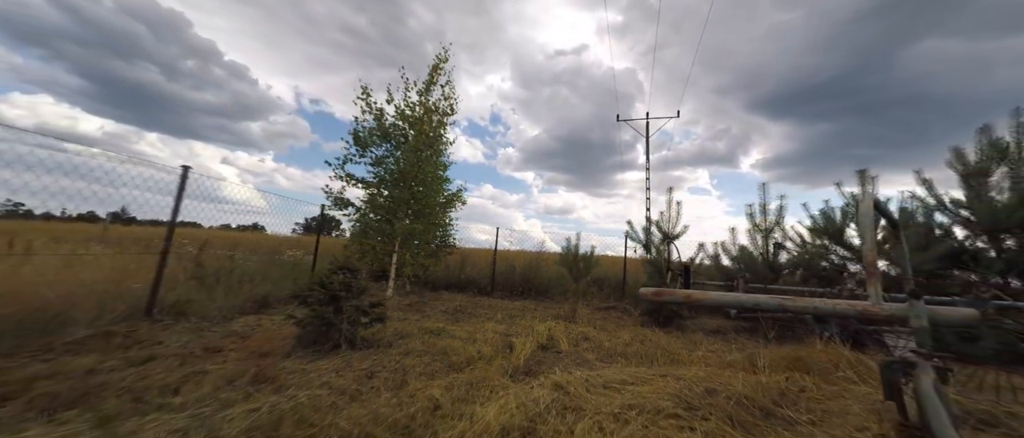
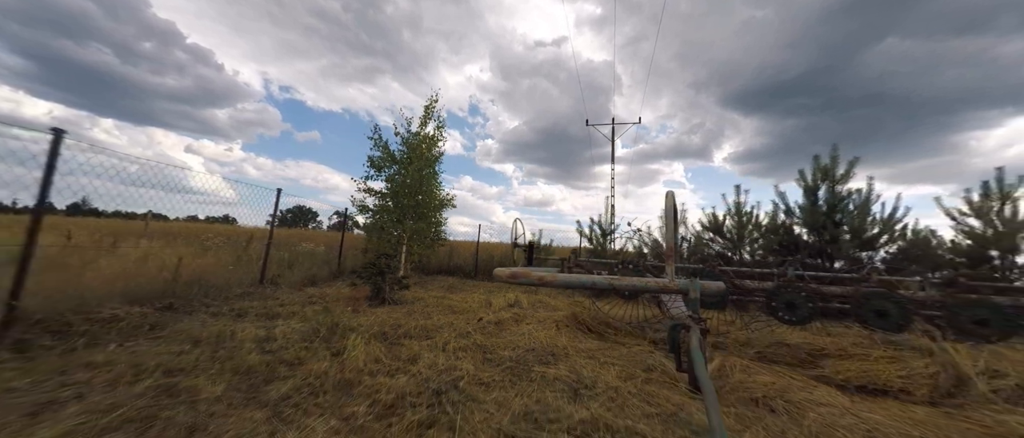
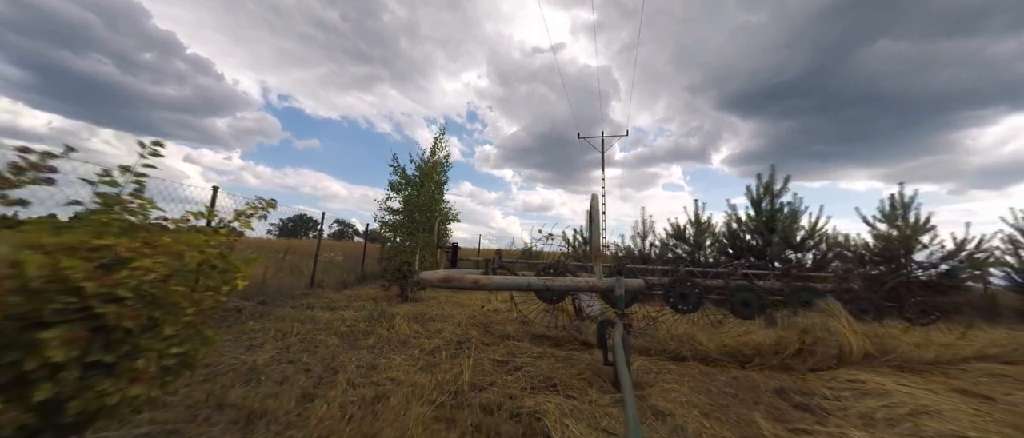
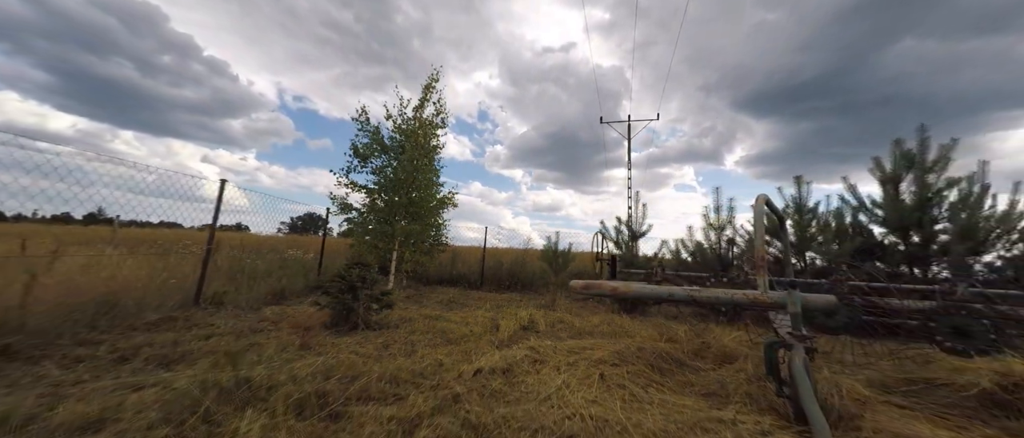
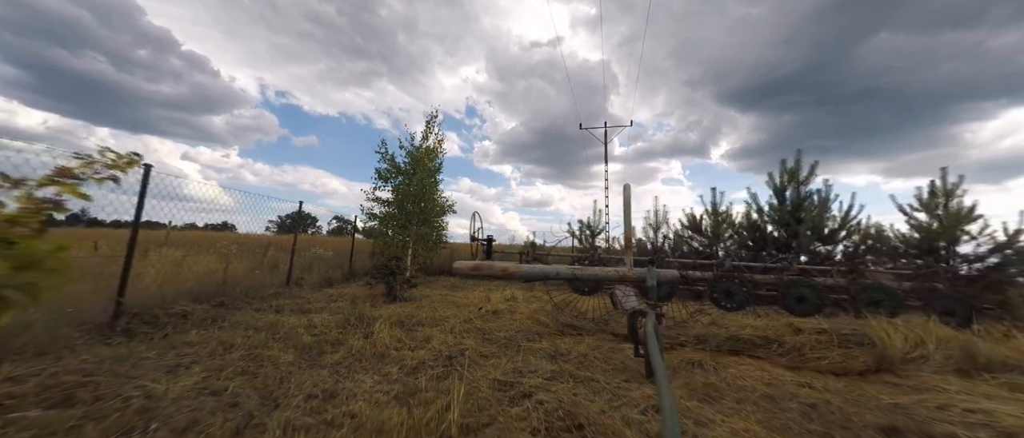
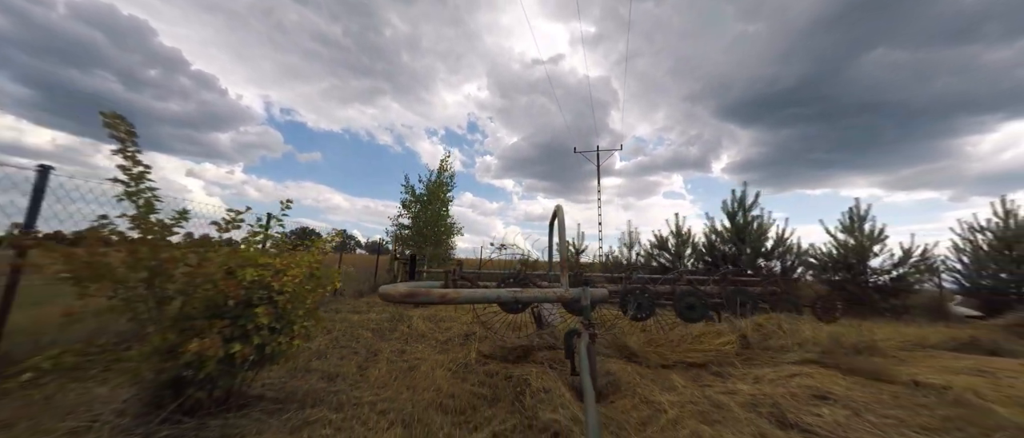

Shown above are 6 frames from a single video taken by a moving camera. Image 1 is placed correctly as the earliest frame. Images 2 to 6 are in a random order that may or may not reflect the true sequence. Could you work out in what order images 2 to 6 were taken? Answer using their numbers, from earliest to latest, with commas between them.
4, 2, 5, 3, 6
